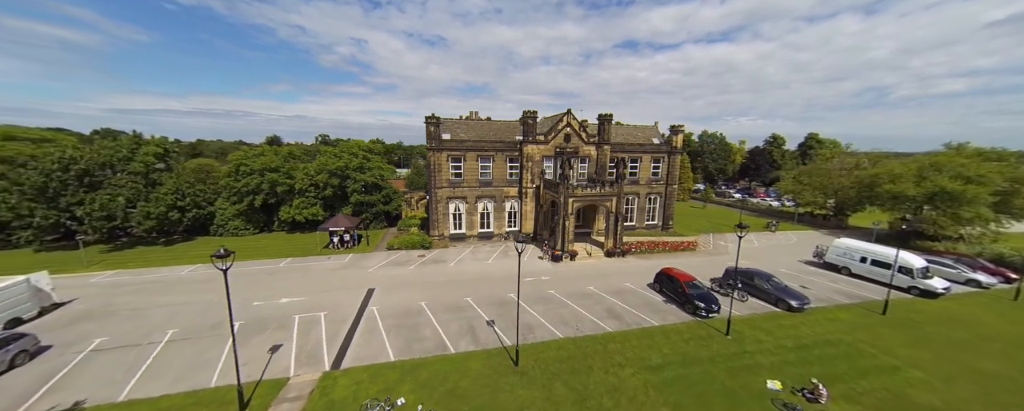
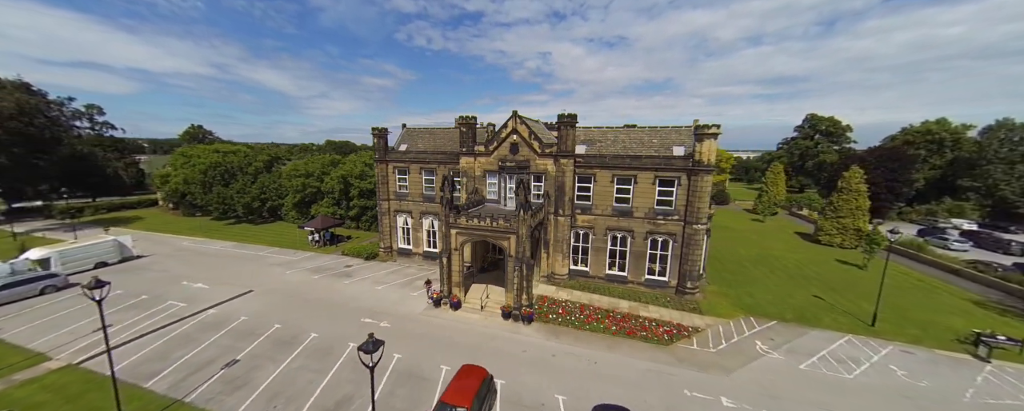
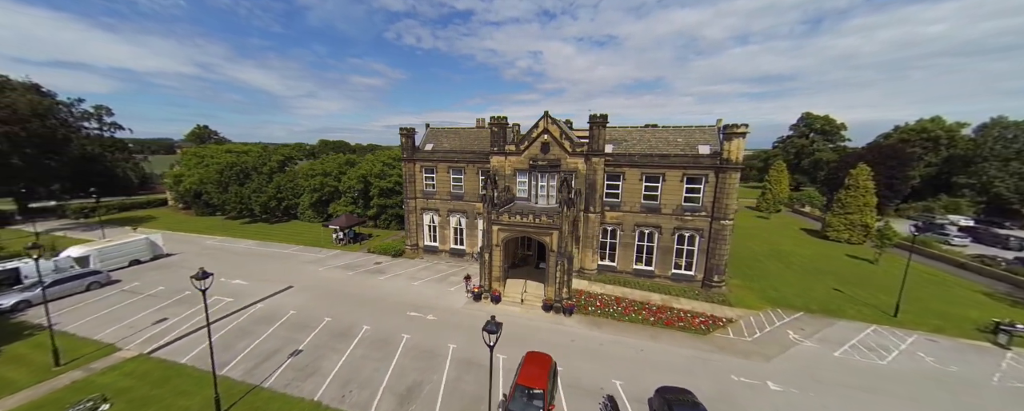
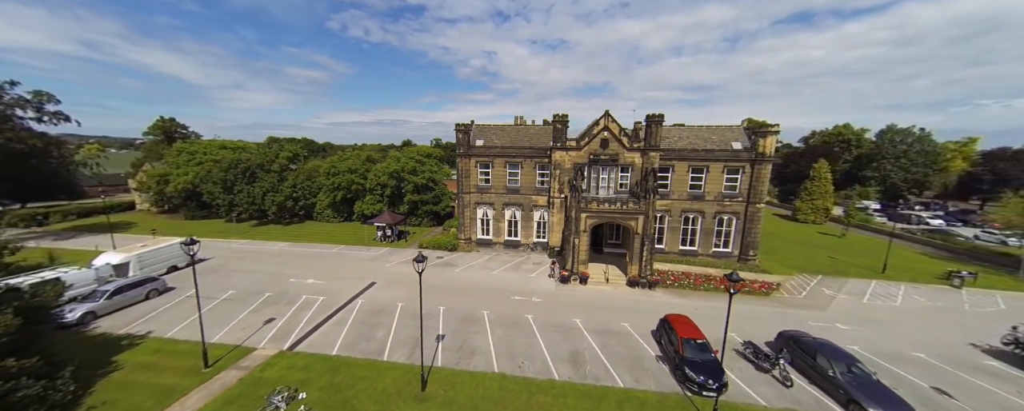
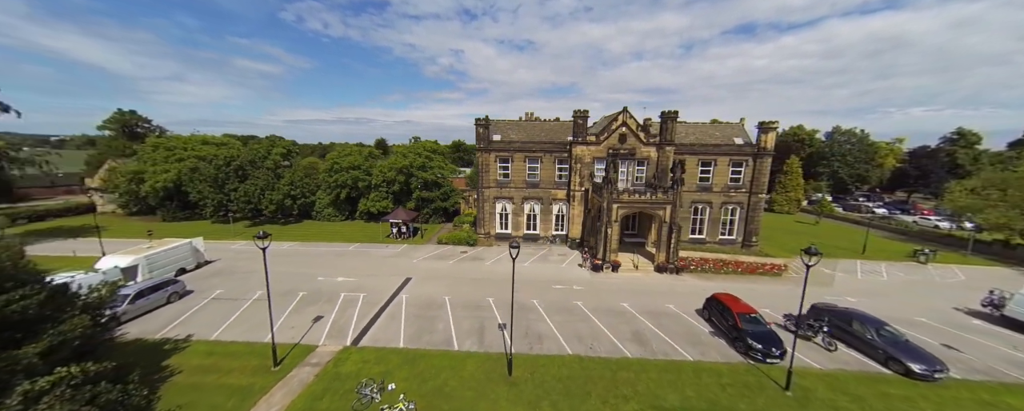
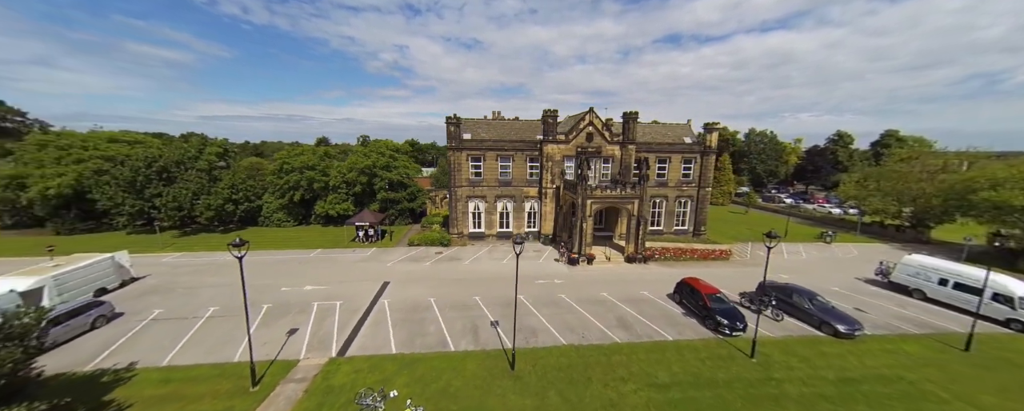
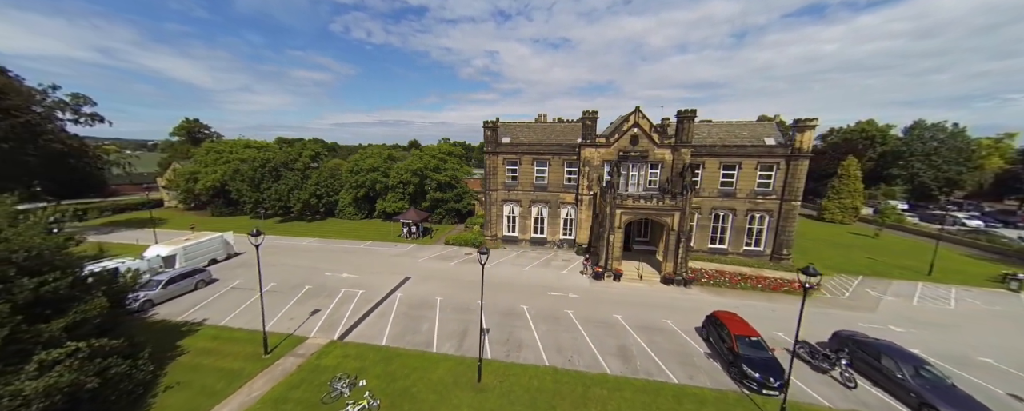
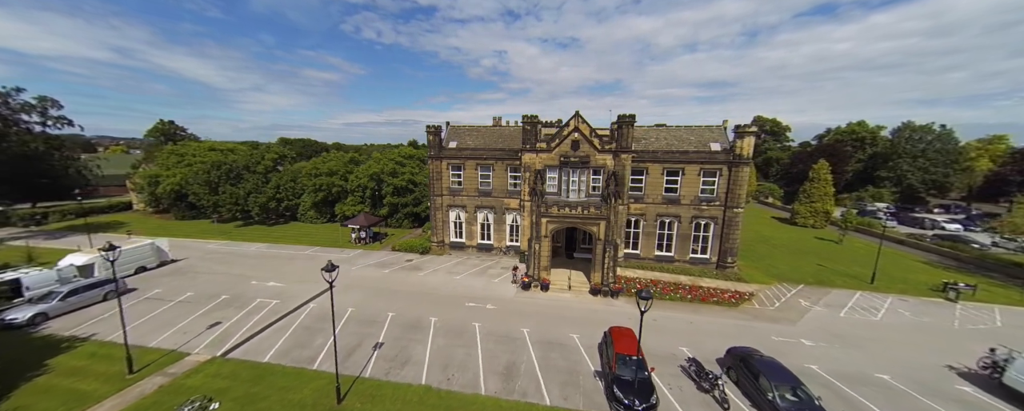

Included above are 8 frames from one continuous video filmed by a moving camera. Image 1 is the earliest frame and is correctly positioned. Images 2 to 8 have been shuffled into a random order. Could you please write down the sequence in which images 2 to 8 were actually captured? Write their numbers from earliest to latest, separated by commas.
6, 5, 7, 4, 8, 3, 2
